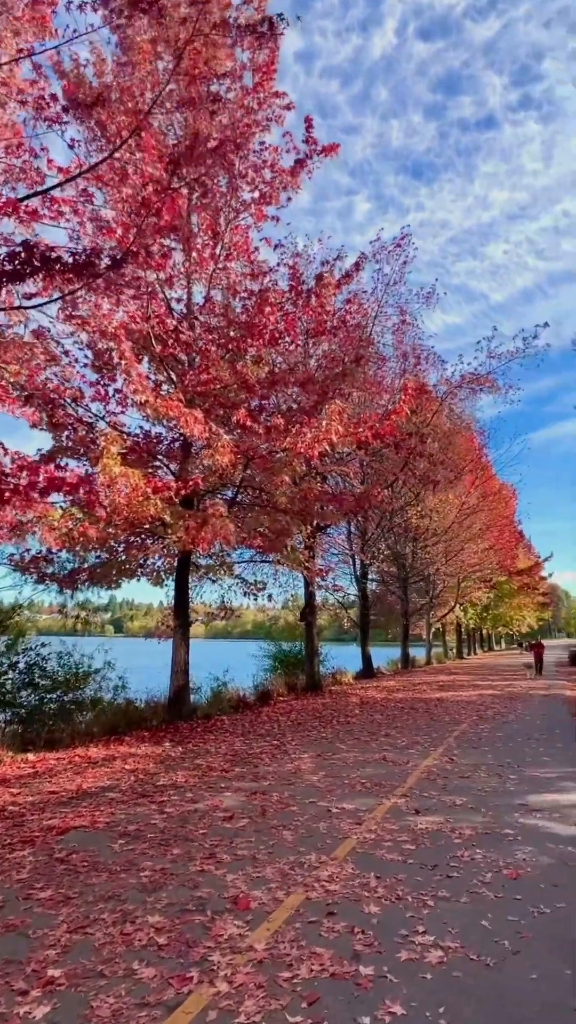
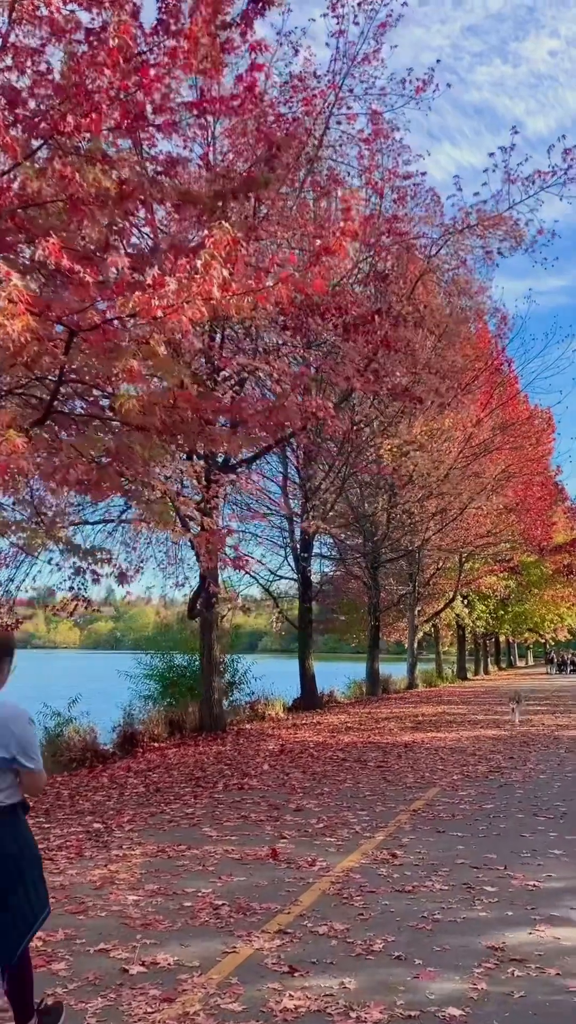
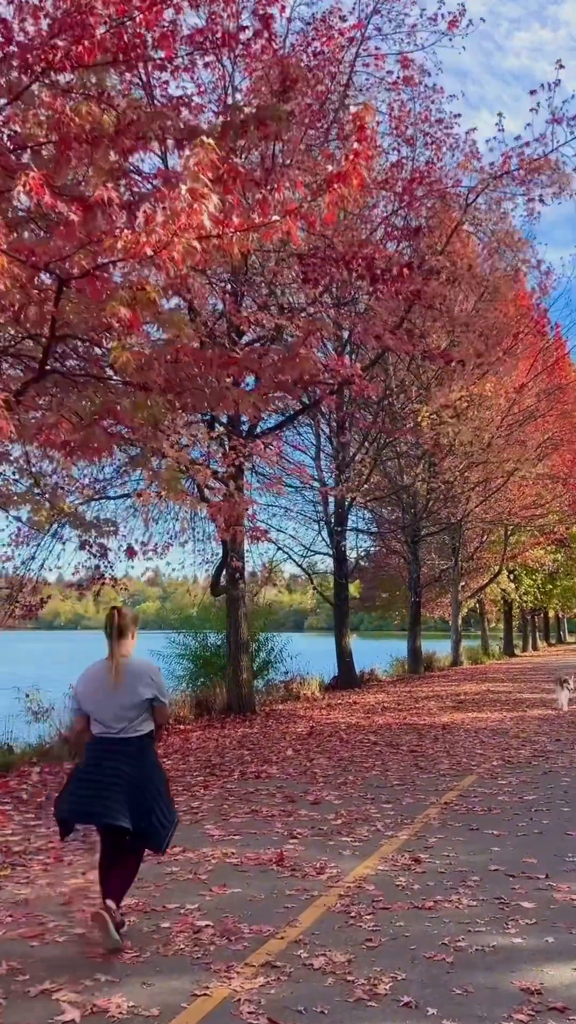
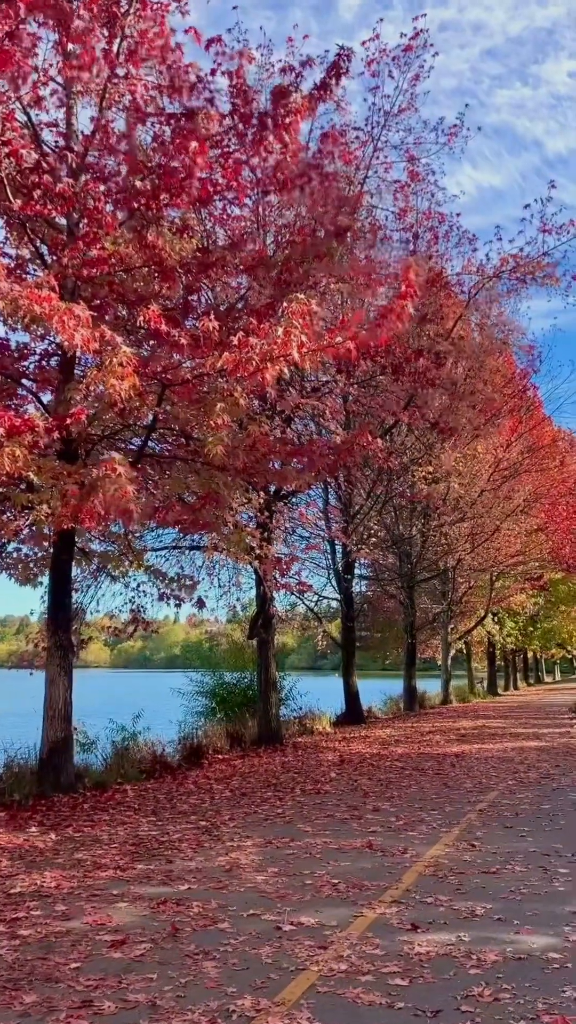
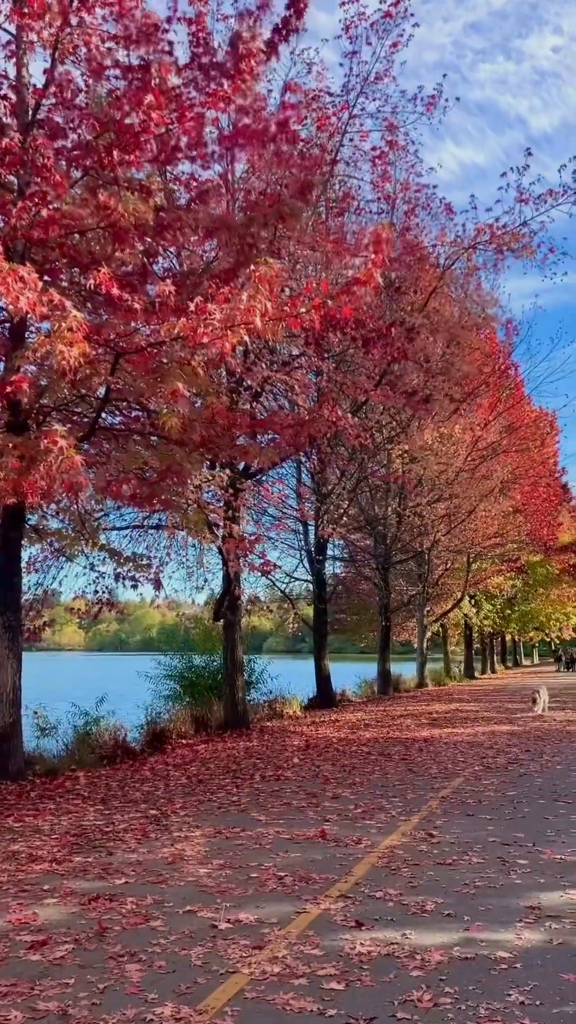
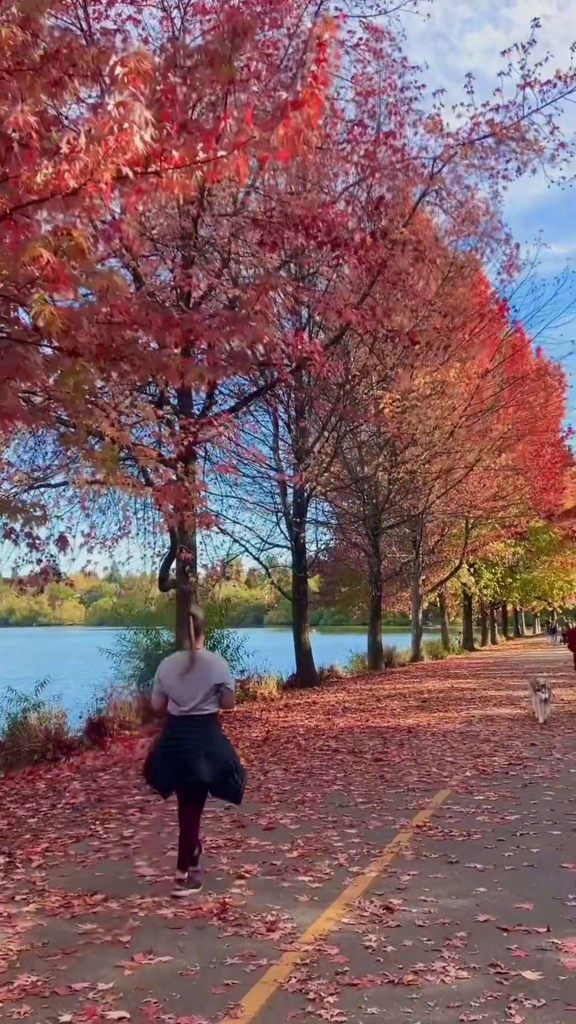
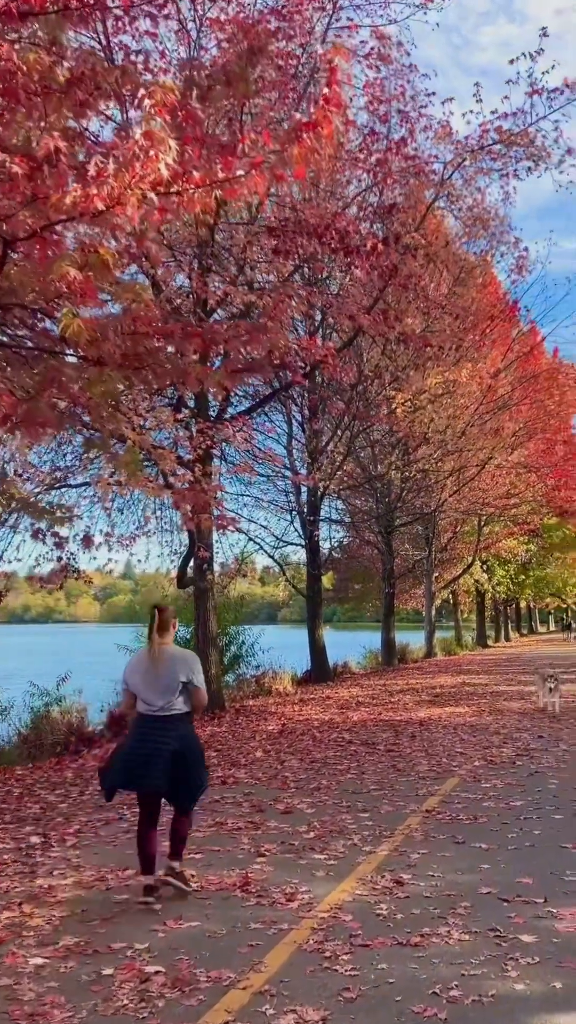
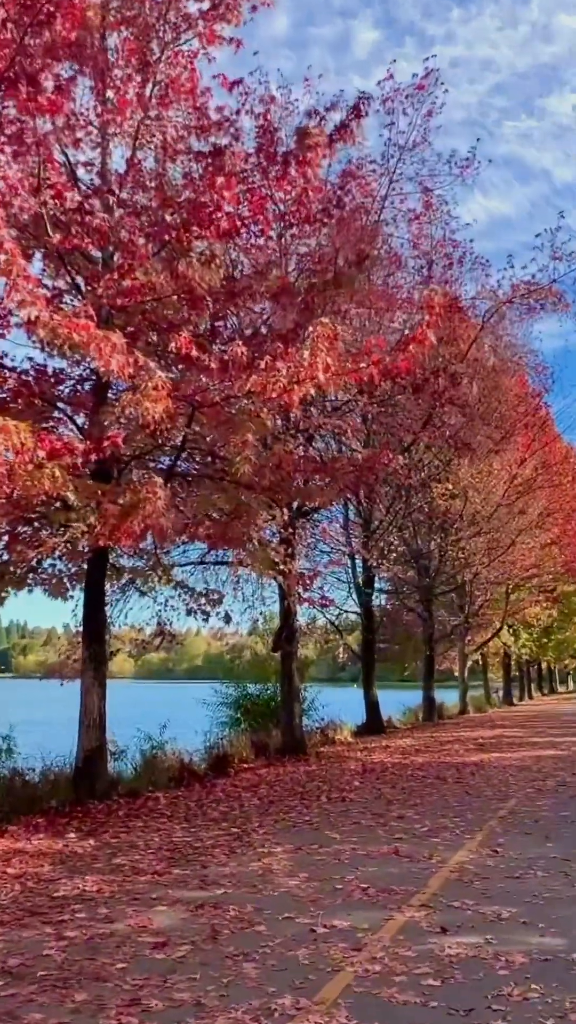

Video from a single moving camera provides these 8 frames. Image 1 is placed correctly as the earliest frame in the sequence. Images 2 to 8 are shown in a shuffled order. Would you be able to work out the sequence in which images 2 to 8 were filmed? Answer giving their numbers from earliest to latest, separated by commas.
8, 4, 5, 2, 3, 7, 6
